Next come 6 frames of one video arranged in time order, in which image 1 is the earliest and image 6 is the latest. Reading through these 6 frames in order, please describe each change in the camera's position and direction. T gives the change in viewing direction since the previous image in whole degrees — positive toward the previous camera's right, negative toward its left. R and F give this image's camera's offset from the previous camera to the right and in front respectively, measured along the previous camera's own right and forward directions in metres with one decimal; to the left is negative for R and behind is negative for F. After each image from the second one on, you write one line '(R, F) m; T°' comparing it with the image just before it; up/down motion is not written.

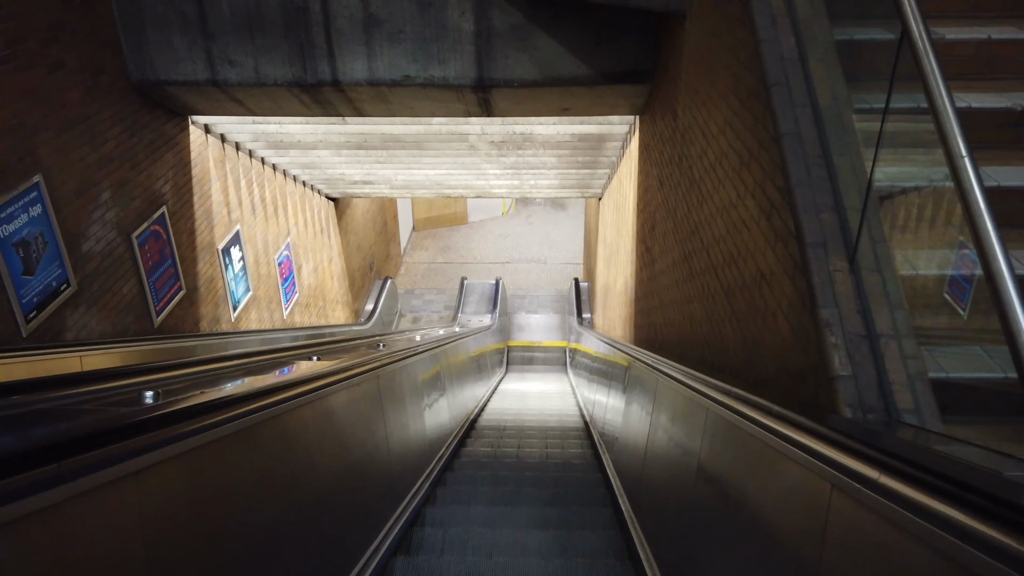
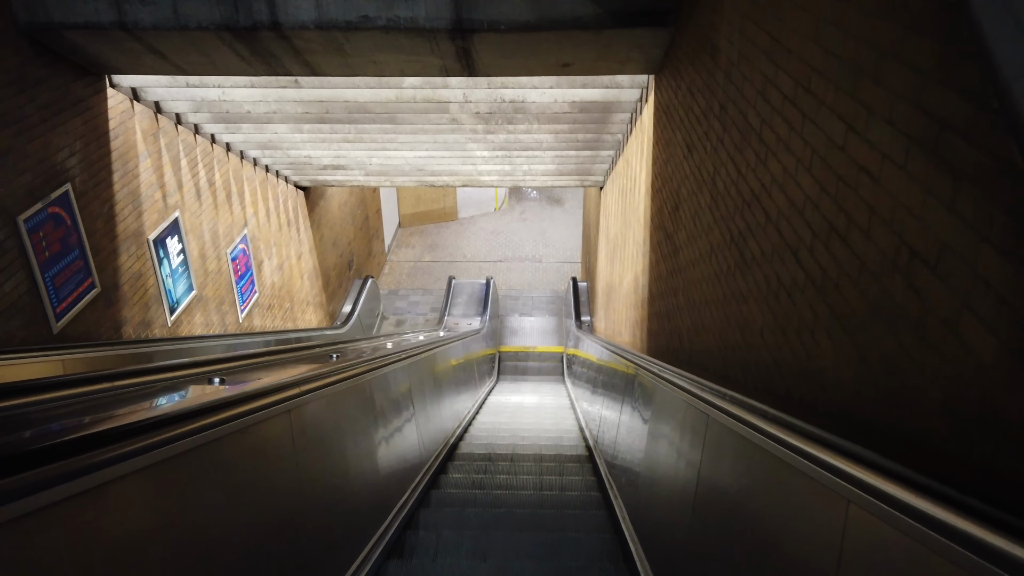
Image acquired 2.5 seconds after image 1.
(0.0, +0.8) m; 0°
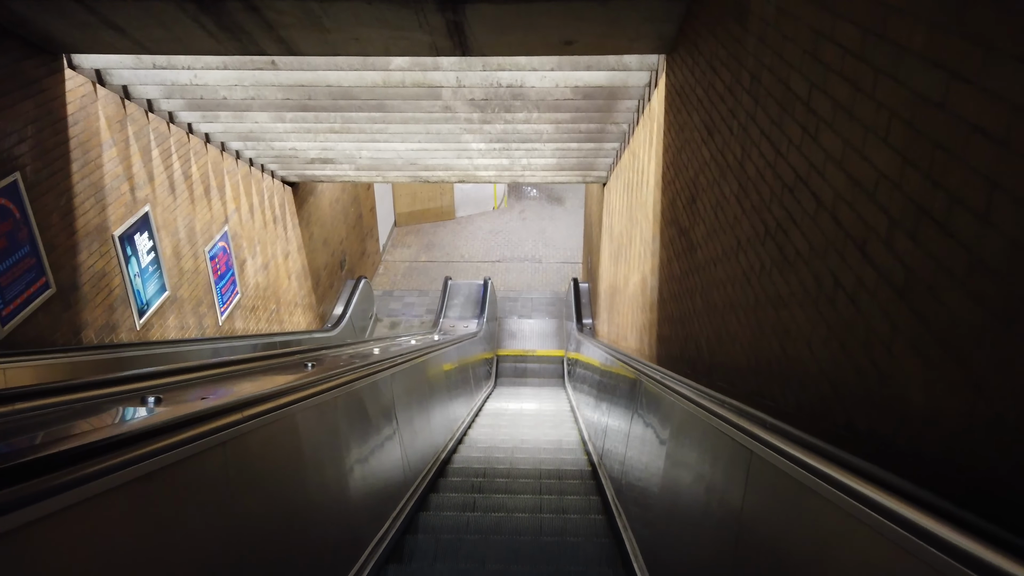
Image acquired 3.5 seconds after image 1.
(0.0, +0.3) m; 0°
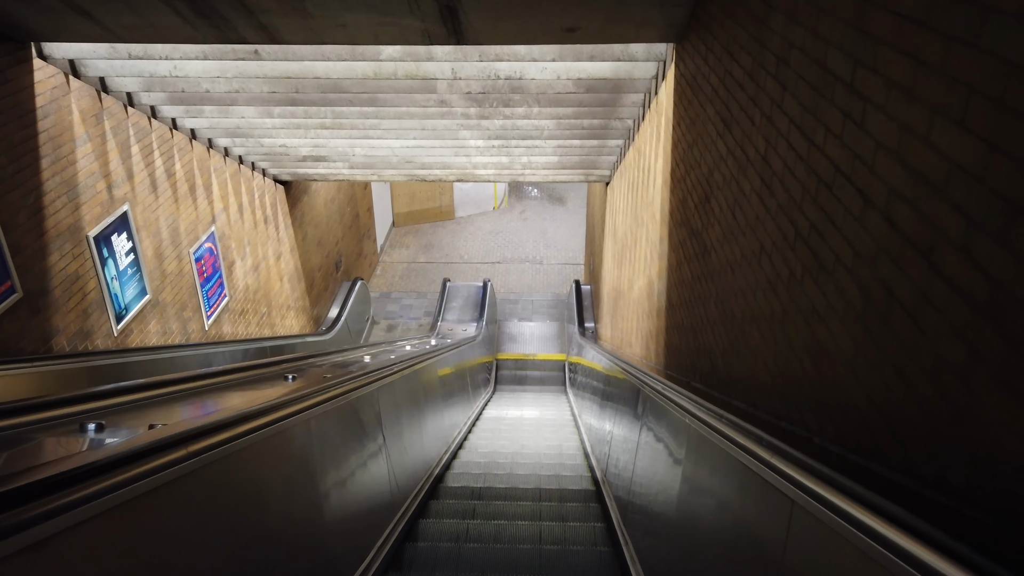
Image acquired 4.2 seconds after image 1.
(0.0, +0.2) m; 0°
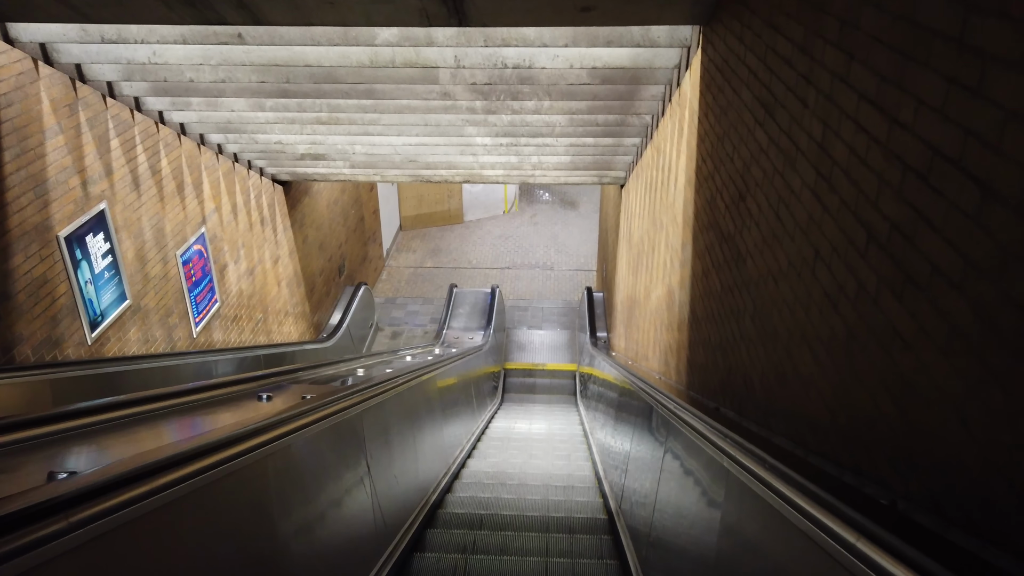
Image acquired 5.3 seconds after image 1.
(0.0, +0.3) m; -1°
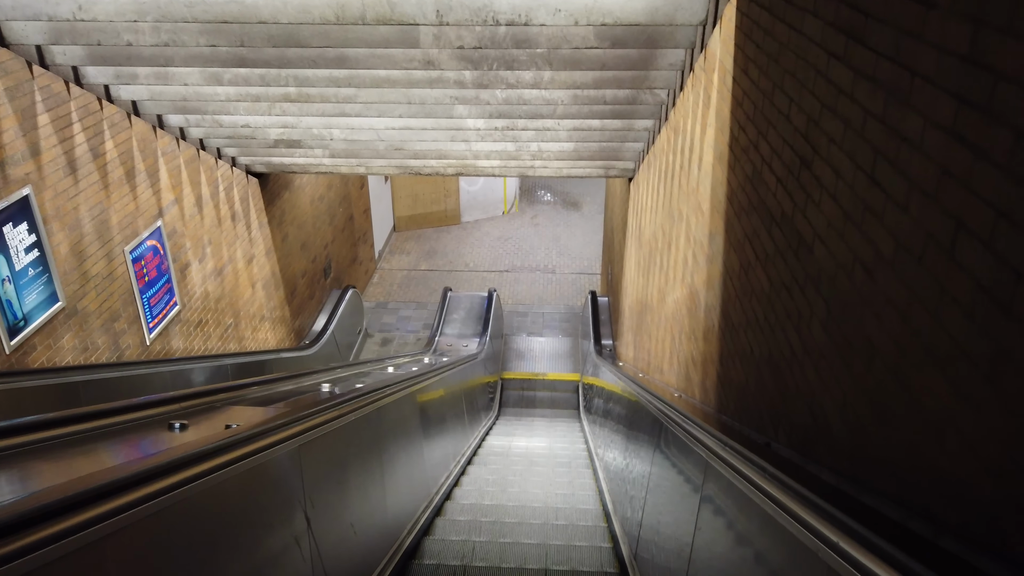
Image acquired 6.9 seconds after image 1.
(0.0, +0.5) m; 0°
